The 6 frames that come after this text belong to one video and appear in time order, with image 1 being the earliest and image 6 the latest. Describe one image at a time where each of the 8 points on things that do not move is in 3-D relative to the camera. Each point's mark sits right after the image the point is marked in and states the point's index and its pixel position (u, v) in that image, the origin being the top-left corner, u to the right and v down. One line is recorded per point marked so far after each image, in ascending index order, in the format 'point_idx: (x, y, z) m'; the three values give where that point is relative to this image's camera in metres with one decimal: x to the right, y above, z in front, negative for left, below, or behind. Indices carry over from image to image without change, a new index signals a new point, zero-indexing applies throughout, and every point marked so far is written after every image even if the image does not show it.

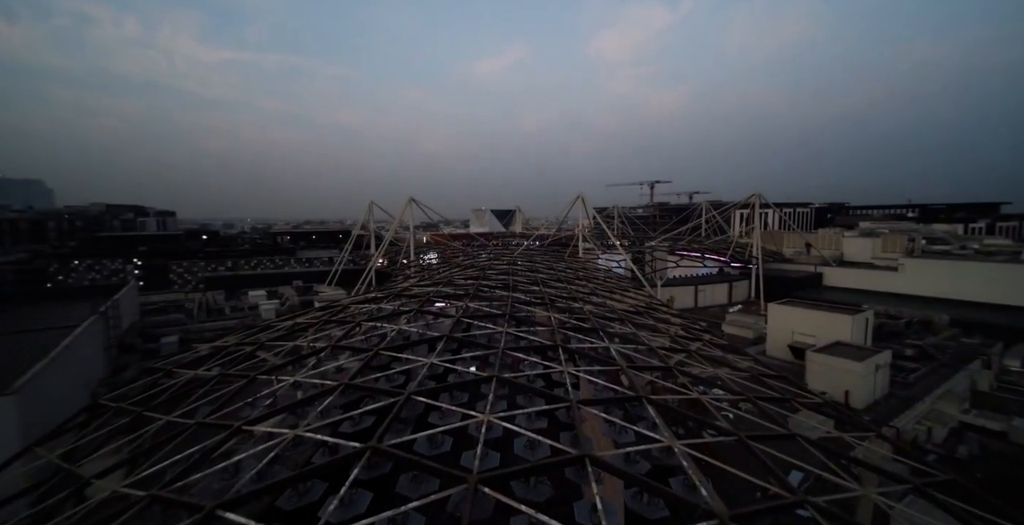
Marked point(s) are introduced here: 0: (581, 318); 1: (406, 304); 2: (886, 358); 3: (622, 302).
0: (+1.8, -1.5, +10.1) m
1: (-3.0, -1.2, +10.7) m
2: (+13.2, -3.4, +13.6) m
3: (+4.2, -1.6, +14.6) m
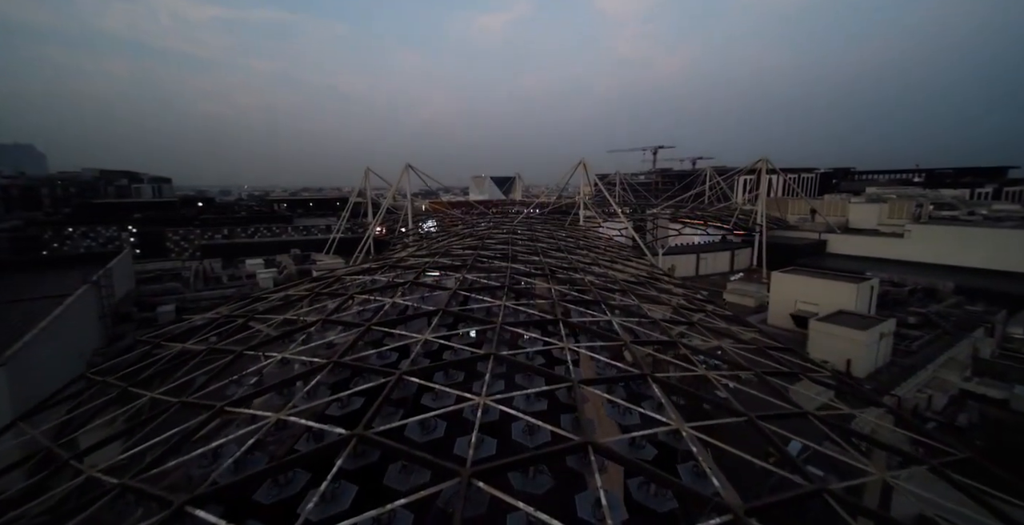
0: (+1.8, -0.7, +9.9) m
1: (-3.0, -0.4, +10.4) m
2: (+13.2, -2.2, +13.5) m
3: (+4.2, -0.4, +14.3) m
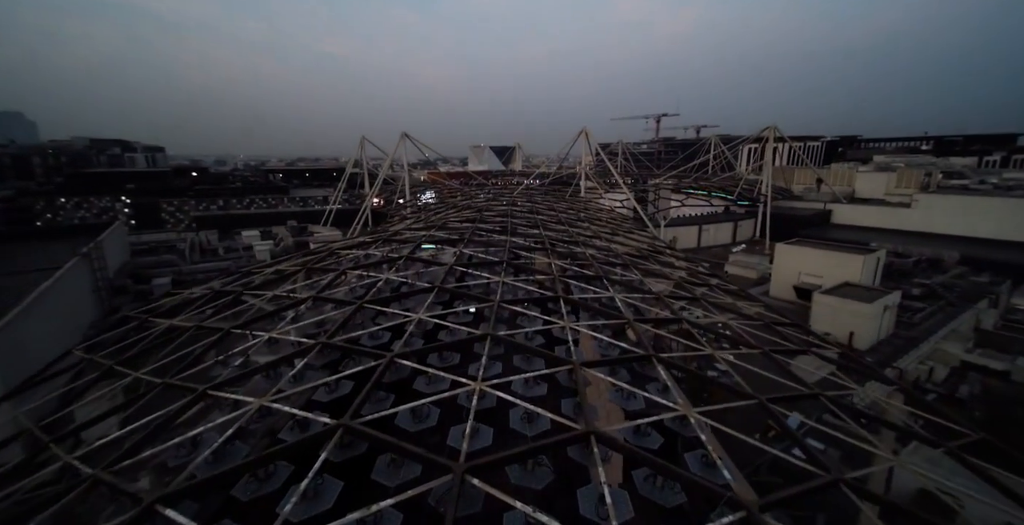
0: (+1.7, 0.0, +9.6) m
1: (-3.0, +0.3, +10.0) m
2: (+13.1, -1.3, +13.3) m
3: (+4.1, +0.6, +14.0) m
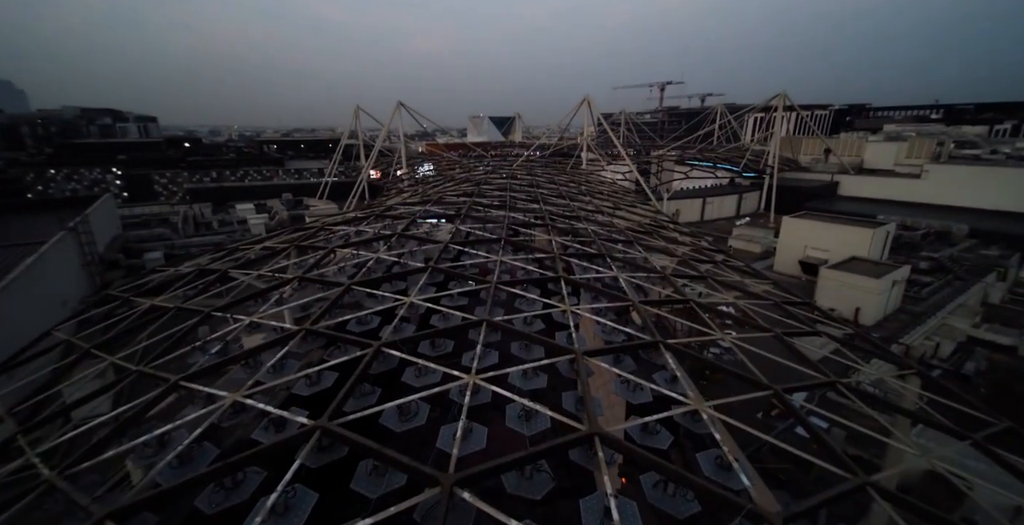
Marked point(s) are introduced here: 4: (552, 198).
0: (+1.7, +0.5, +9.2) m
1: (-3.0, +0.9, +9.6) m
2: (+13.1, -0.4, +13.0) m
3: (+4.1, +1.5, +13.5) m
4: (+1.6, +2.5, +15.2) m
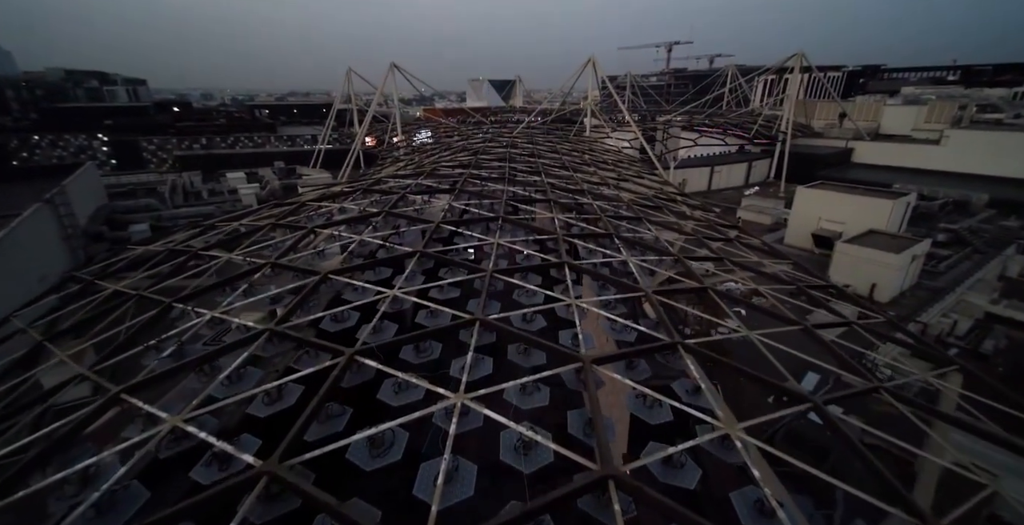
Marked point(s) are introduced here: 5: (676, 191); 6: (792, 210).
0: (+1.7, +1.0, +8.5) m
1: (-3.1, +1.4, +8.9) m
2: (+13.1, +0.4, +12.3) m
3: (+4.1, +2.3, +12.7) m
4: (+1.6, +3.5, +14.3) m
5: (+6.1, +2.7, +14.4) m
6: (+11.7, +2.2, +16.1) m
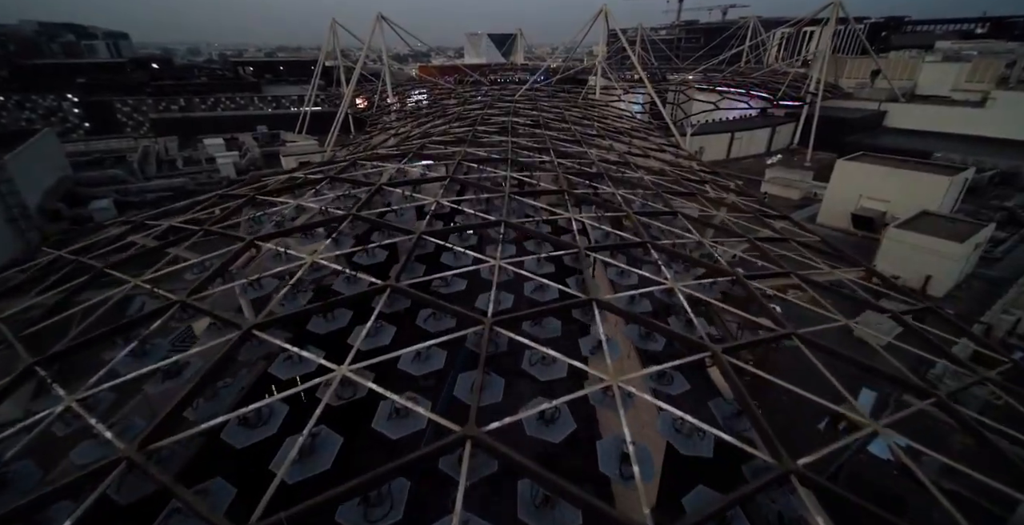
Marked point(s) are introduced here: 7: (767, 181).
0: (+1.8, +1.0, +6.9) m
1: (-3.0, +1.4, +7.3) m
2: (+13.2, +0.7, +10.8) m
3: (+4.2, +2.7, +11.0) m
4: (+1.6, +4.0, +12.5) m
5: (+6.2, +3.2, +12.6) m
6: (+11.8, +2.8, +14.3) m
7: (+12.2, +3.9, +18.4) m
